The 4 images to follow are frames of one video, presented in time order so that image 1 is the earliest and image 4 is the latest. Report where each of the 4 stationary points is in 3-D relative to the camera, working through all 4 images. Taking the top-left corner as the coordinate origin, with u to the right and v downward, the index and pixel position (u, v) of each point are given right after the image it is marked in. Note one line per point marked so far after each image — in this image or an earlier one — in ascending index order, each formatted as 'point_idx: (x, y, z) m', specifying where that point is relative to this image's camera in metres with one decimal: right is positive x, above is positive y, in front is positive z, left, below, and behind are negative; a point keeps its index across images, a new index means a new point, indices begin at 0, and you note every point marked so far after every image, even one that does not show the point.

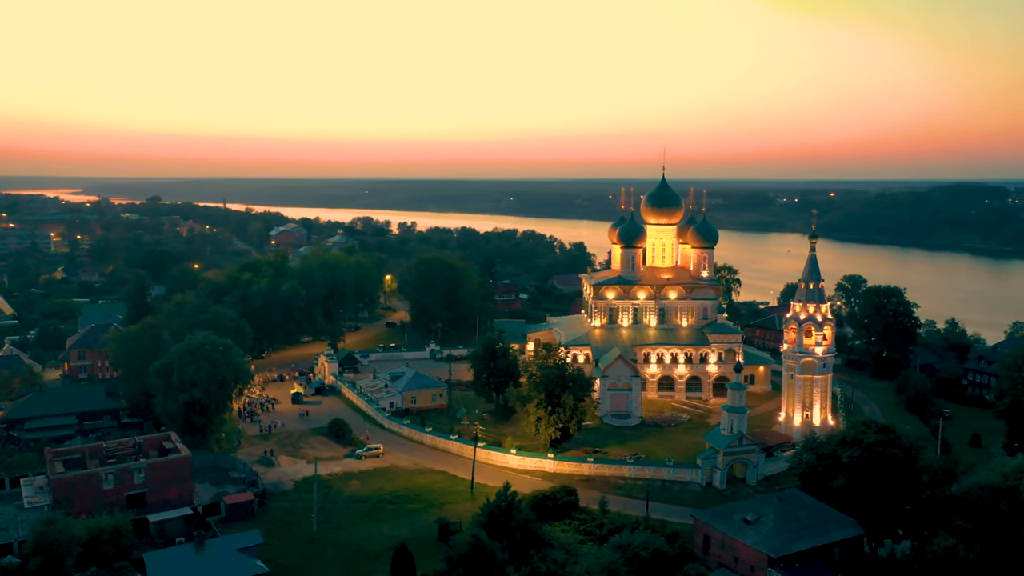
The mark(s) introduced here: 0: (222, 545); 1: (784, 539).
0: (-6.6, -5.8, +19.1) m
1: (+6.3, -5.9, +19.8) m
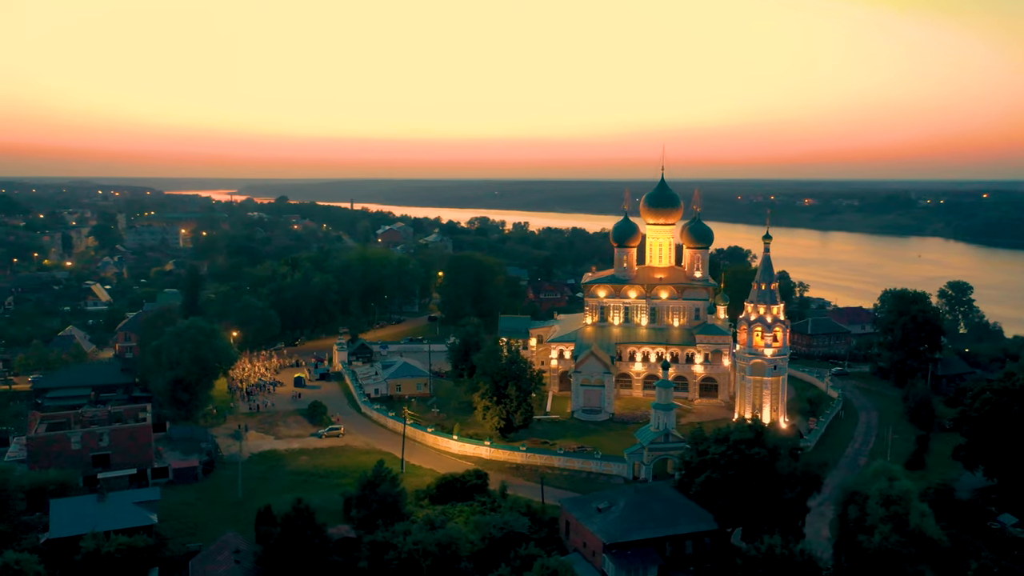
0: (-10.1, -5.5, +21.9) m
1: (+2.7, -5.8, +20.5) m
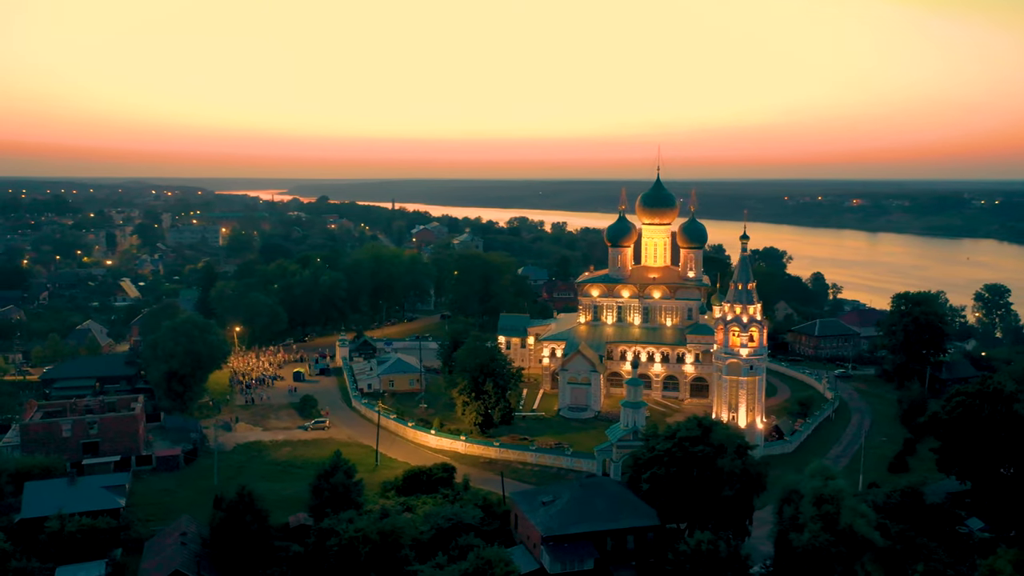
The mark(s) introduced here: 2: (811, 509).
0: (-11.4, -5.3, +23.1) m
1: (+1.3, -5.7, +20.9) m
2: (+6.9, -5.1, +19.4) m
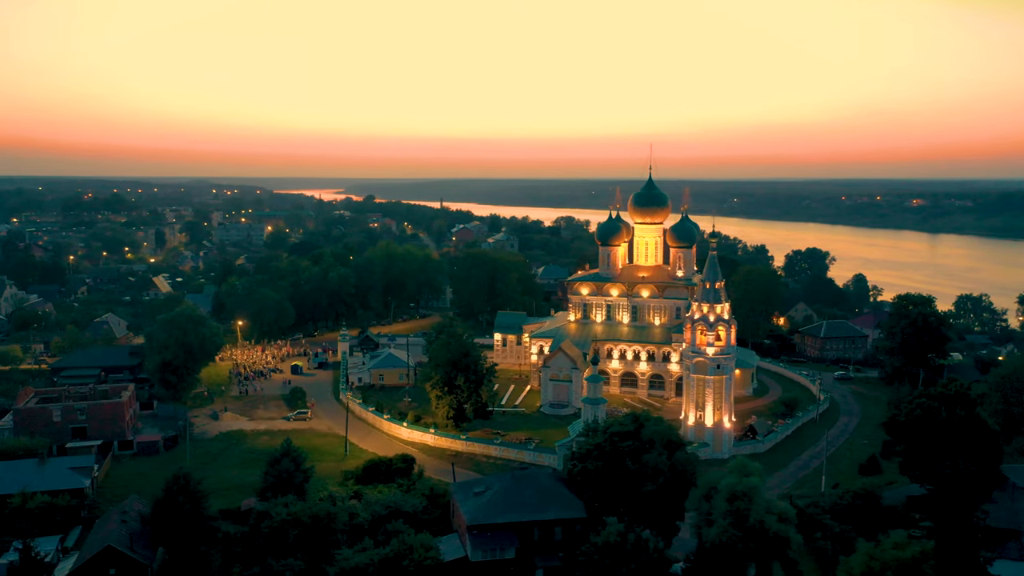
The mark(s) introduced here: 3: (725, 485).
0: (-13.1, -5.1, +24.5) m
1: (-0.6, -5.6, +21.4) m
2: (+4.9, -5.0, +19.6) m
3: (+5.1, -4.7, +20.0) m
